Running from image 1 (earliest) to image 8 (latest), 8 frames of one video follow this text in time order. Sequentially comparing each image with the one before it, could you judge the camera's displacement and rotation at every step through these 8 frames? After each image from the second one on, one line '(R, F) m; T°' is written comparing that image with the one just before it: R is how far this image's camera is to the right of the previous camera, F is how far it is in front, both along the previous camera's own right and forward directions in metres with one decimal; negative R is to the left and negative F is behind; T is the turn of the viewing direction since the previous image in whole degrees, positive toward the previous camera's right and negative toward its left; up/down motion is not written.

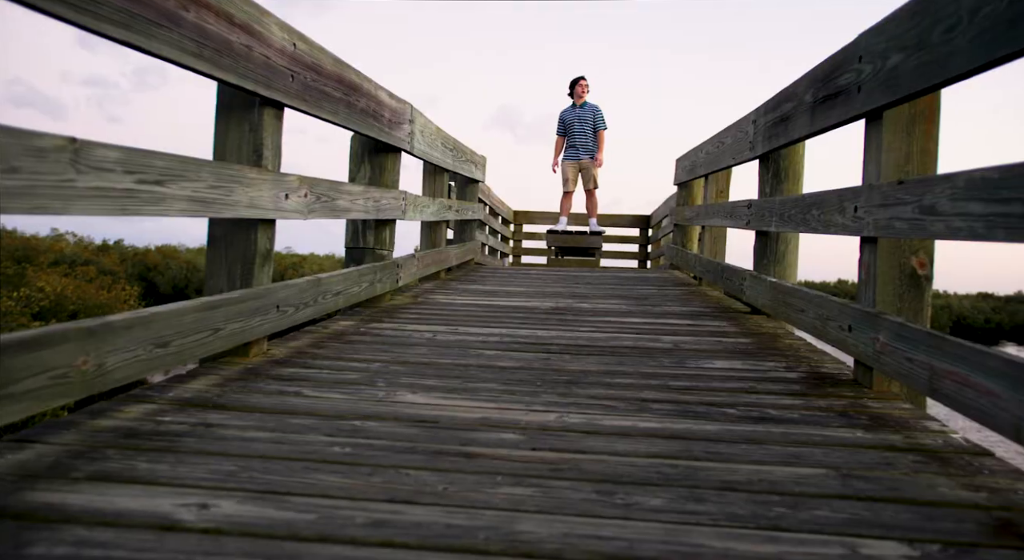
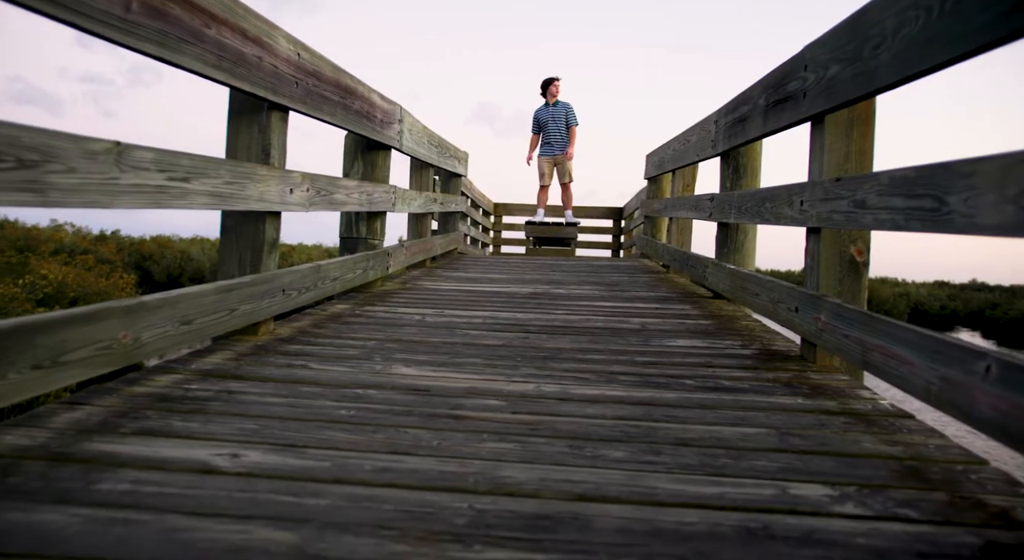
(0.0, -0.2) m; +2°
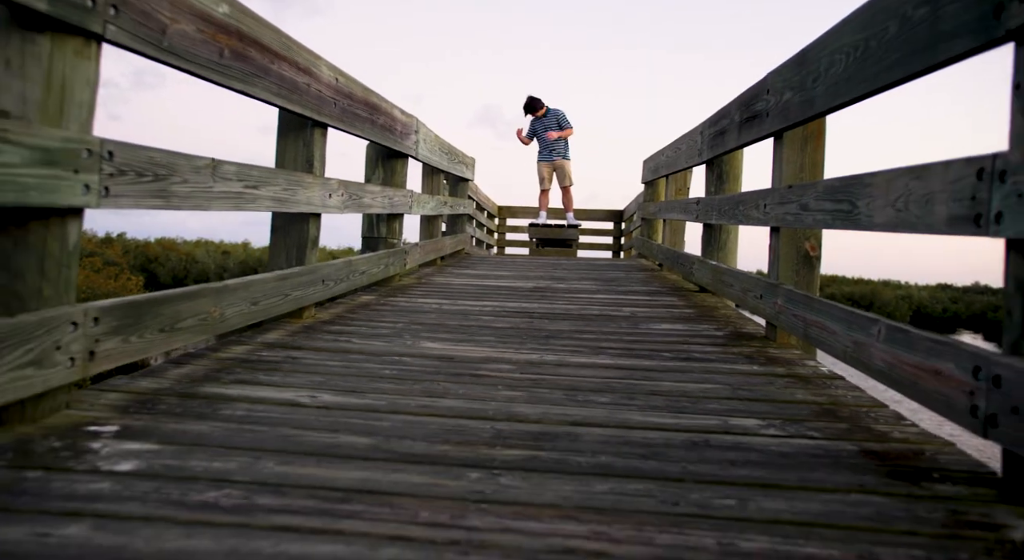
(0.0, -0.4) m; 0°
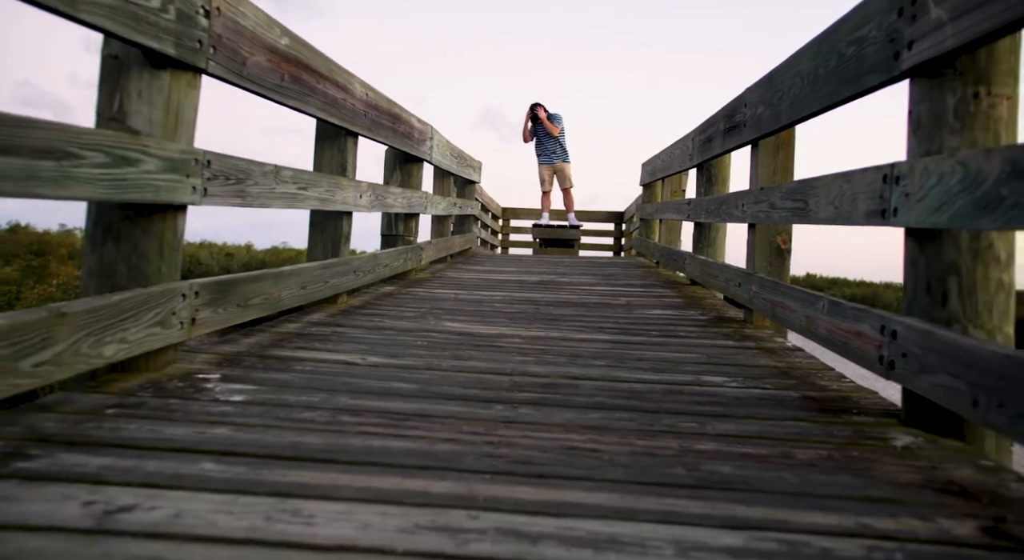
(0.0, -0.4) m; 0°
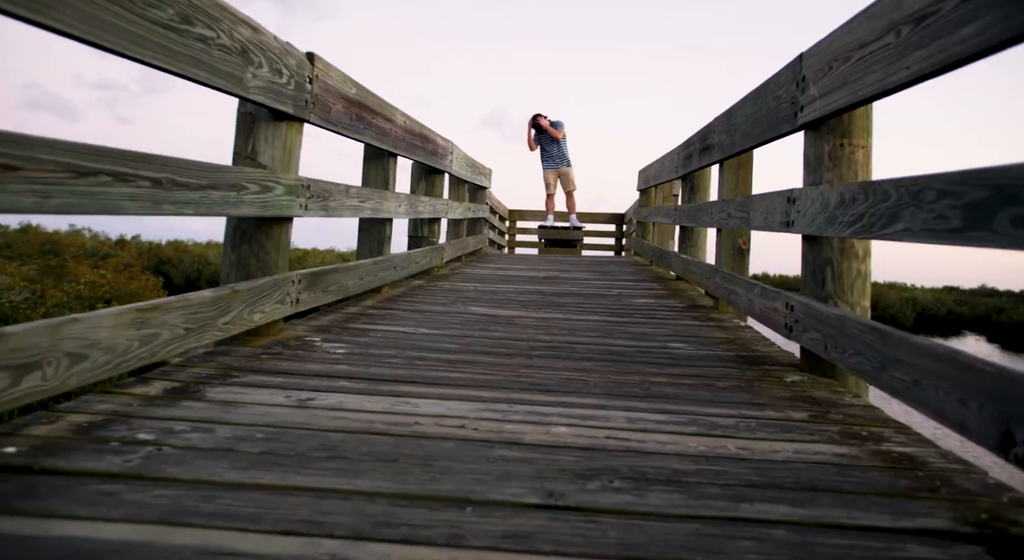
(0.0, -0.7) m; 0°
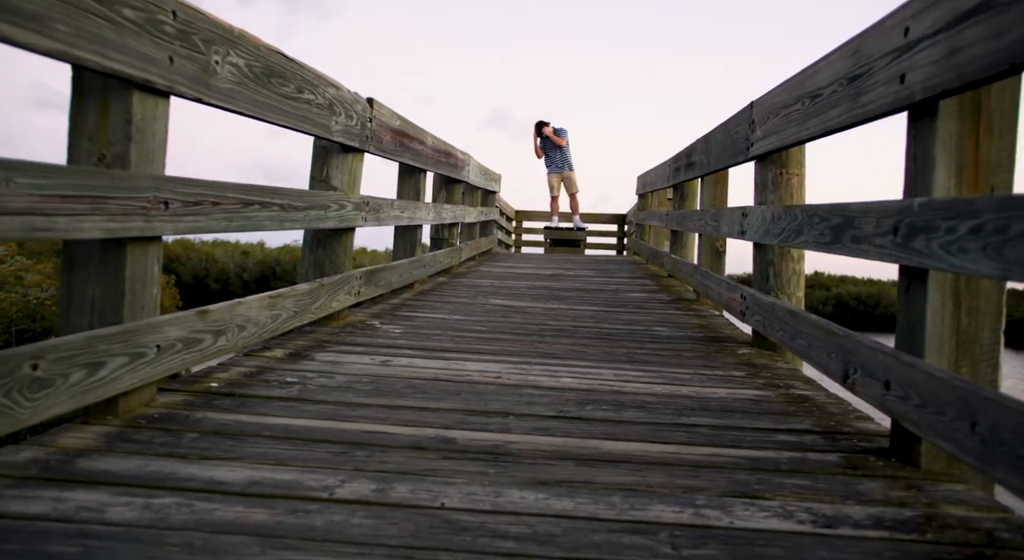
(-0.1, -0.7) m; 0°
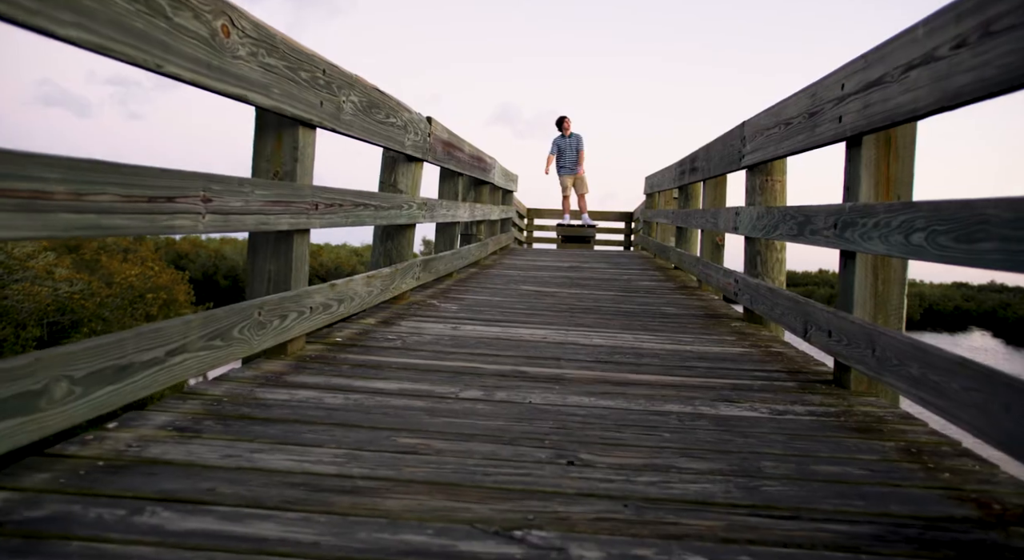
(-0.2, -0.7) m; 0°
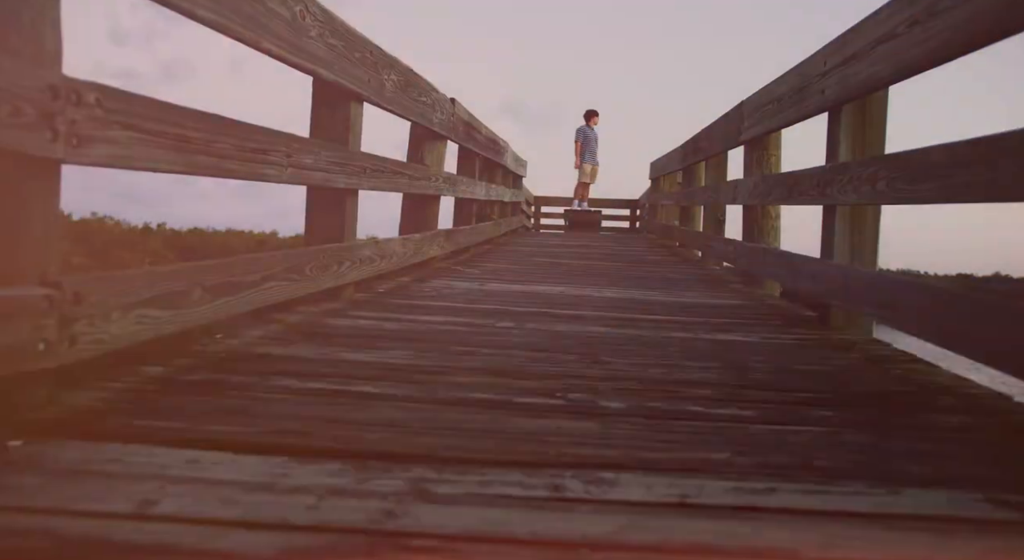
(-0.1, -0.3) m; 0°
